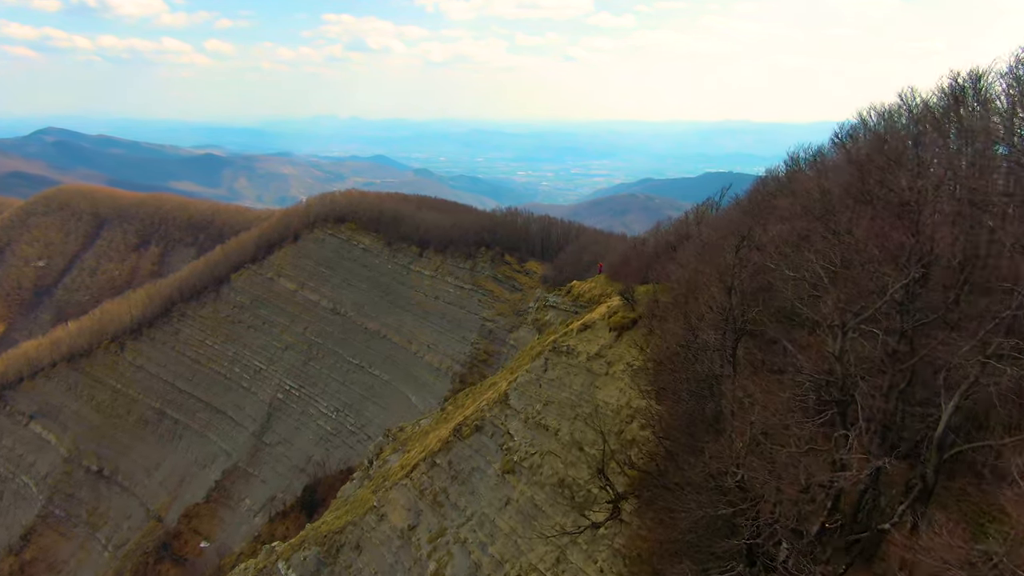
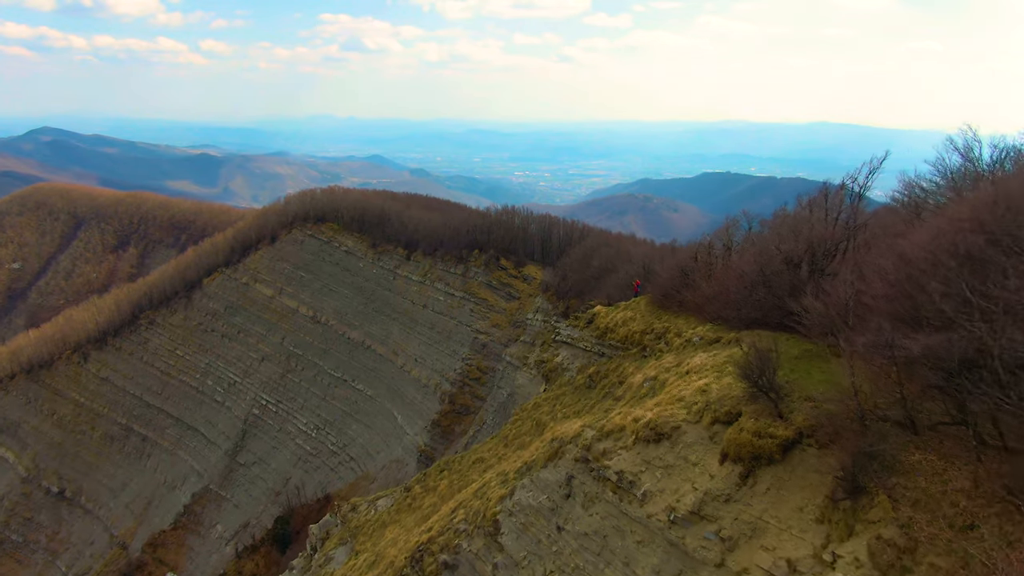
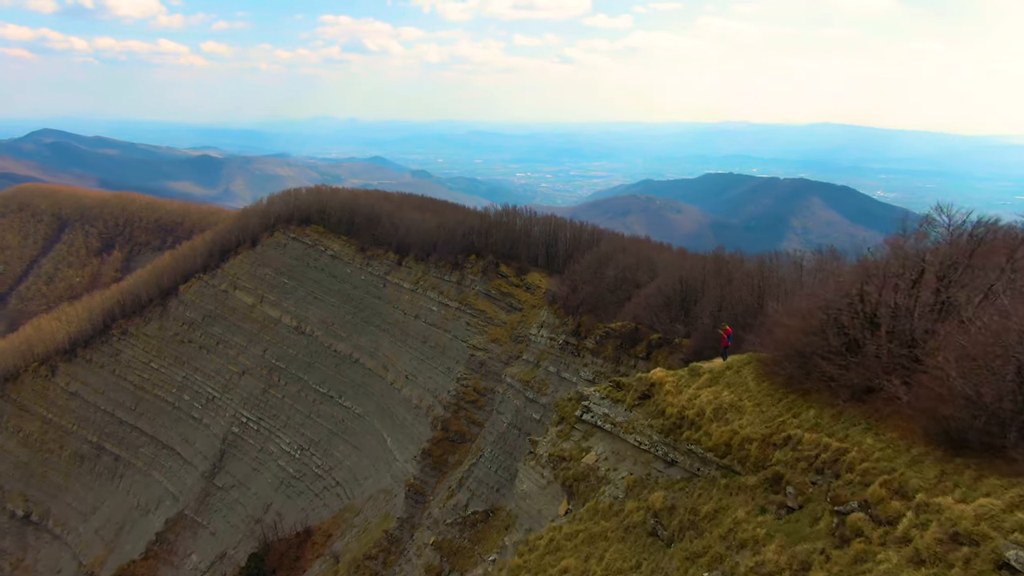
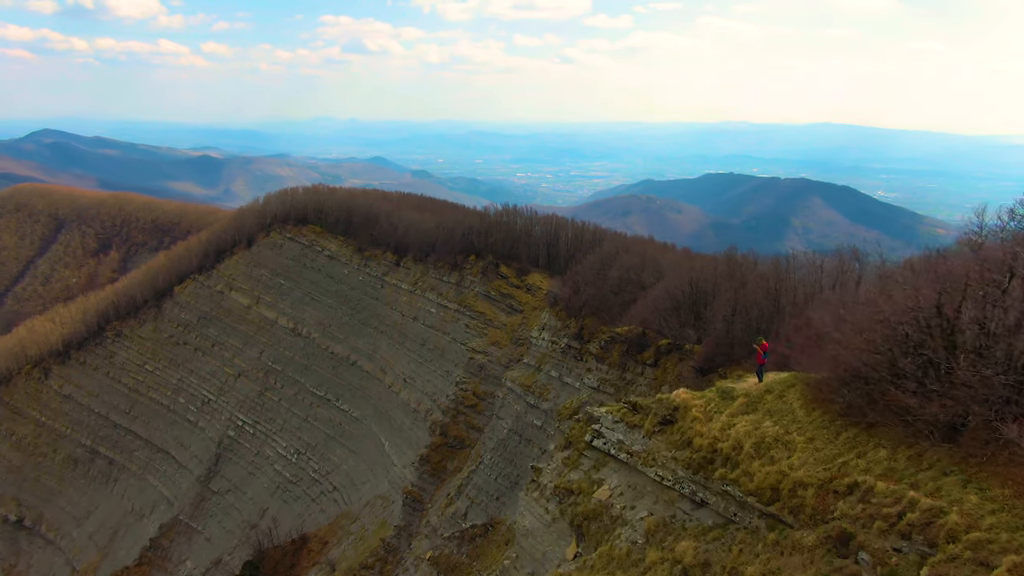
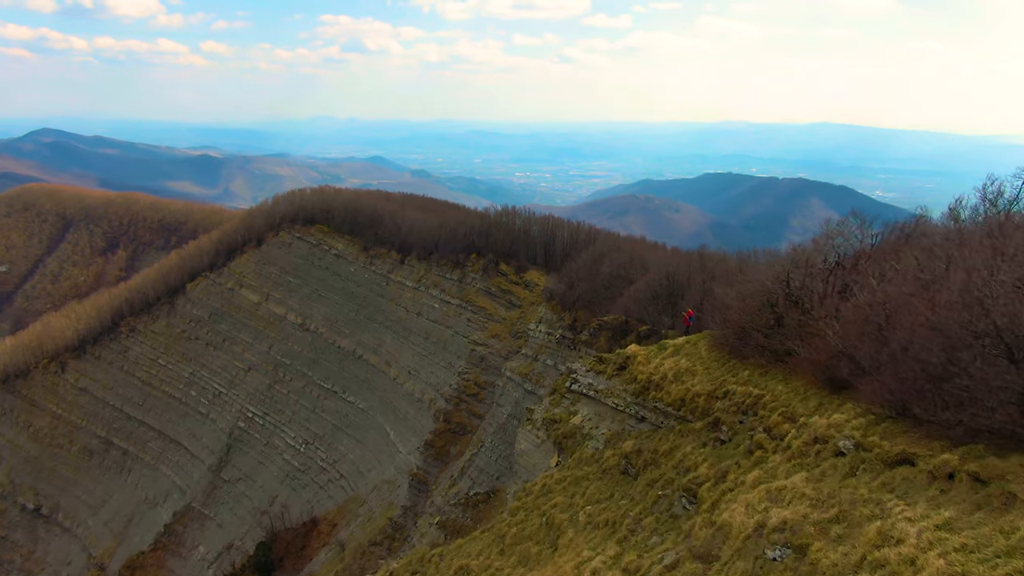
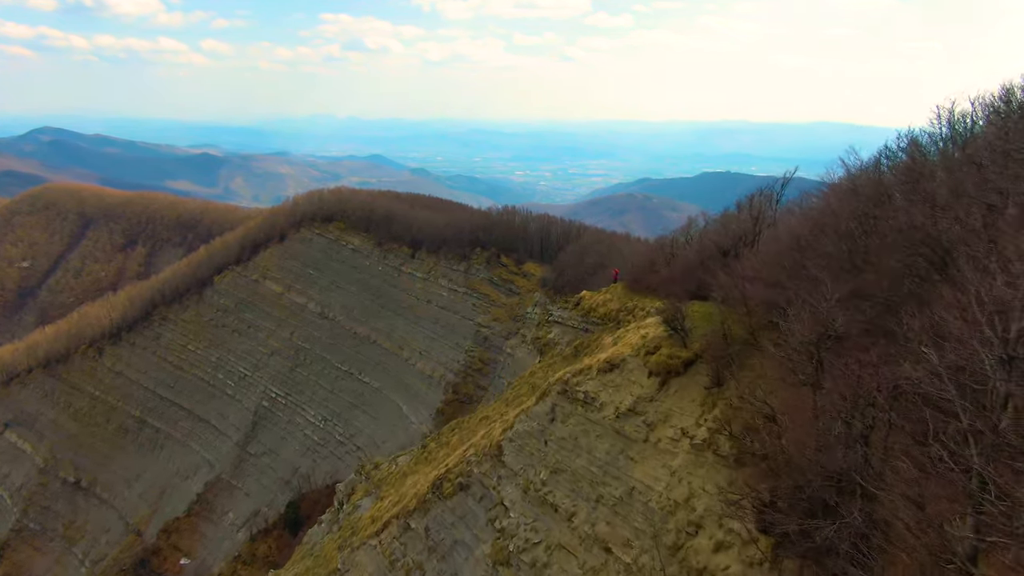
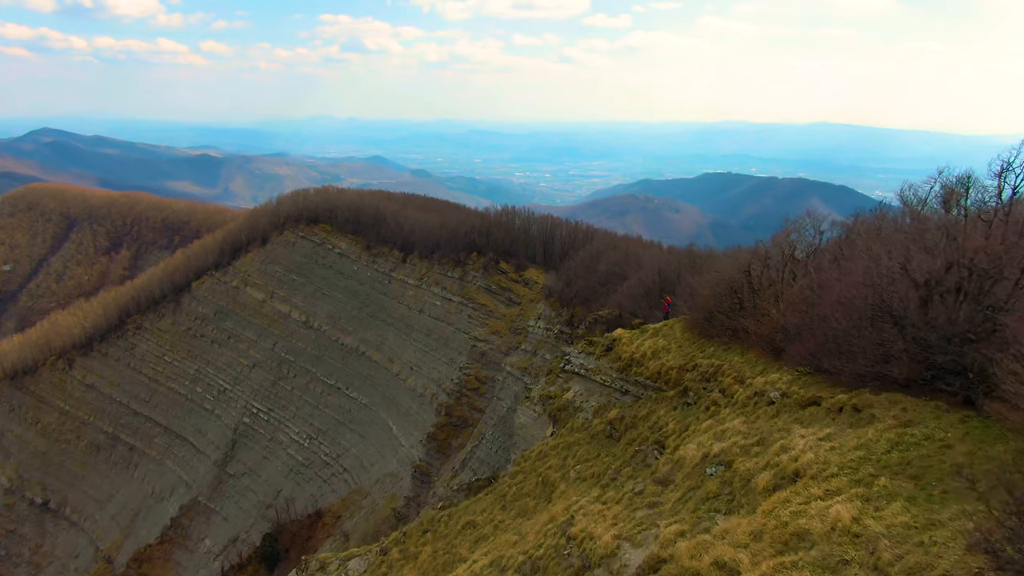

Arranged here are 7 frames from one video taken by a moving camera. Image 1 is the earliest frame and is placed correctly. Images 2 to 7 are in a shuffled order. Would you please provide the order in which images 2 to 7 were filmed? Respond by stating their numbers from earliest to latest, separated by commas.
6, 2, 7, 5, 3, 4
